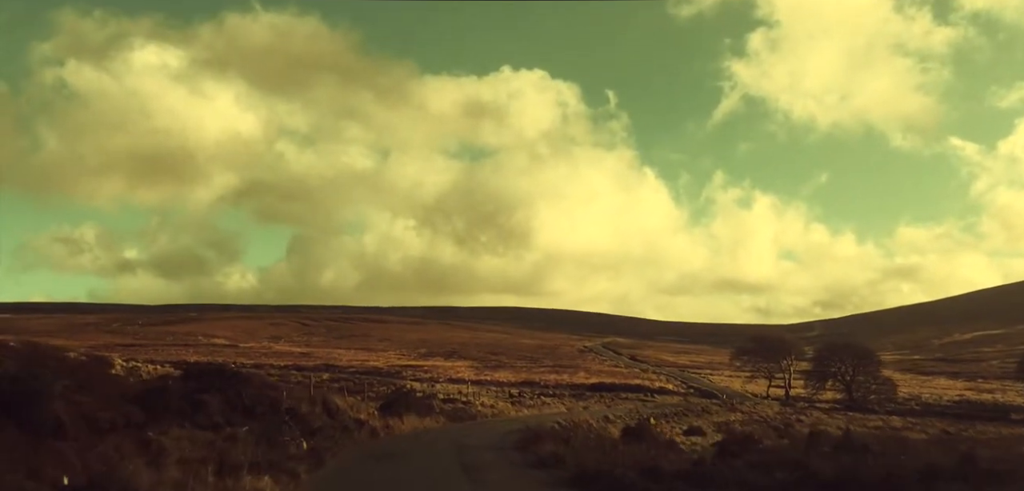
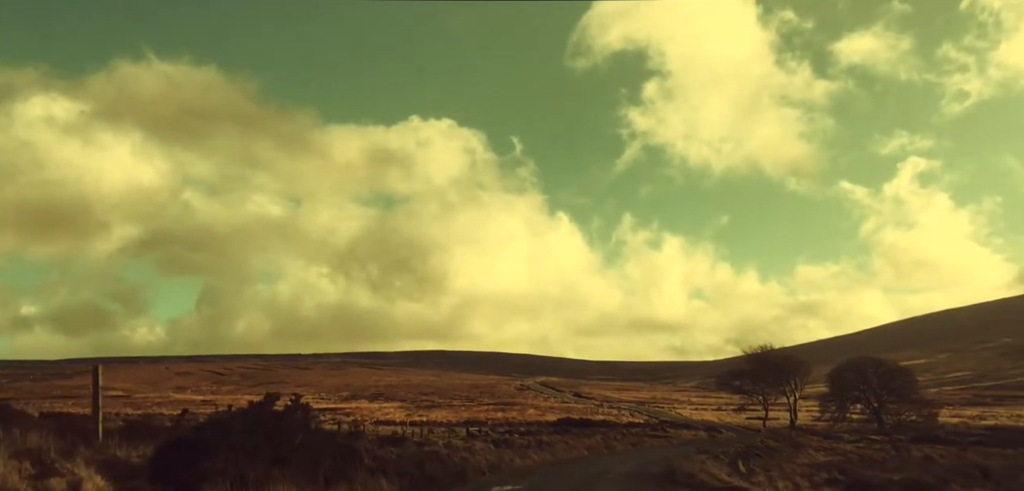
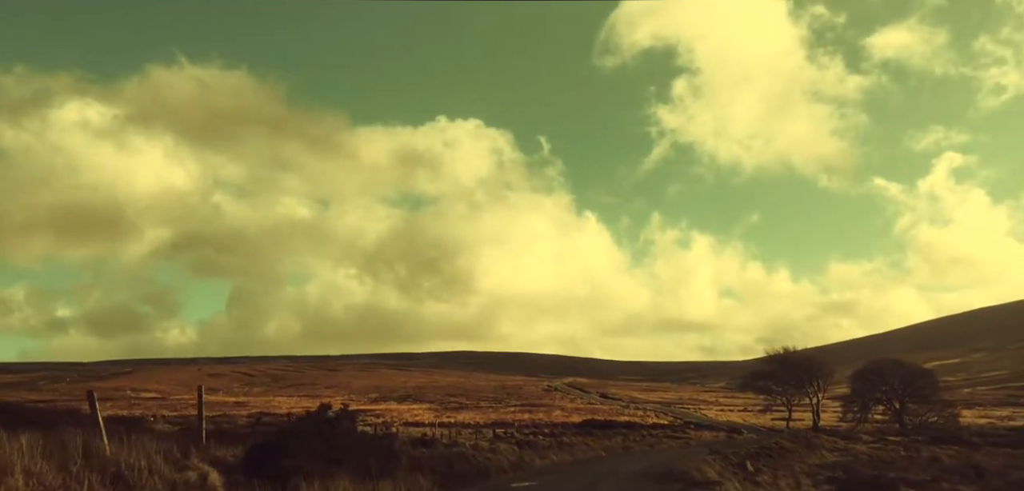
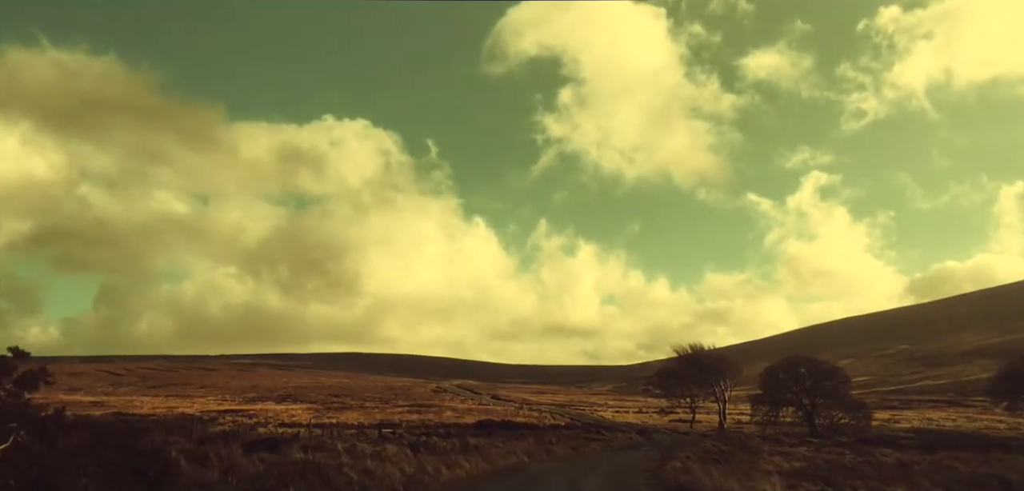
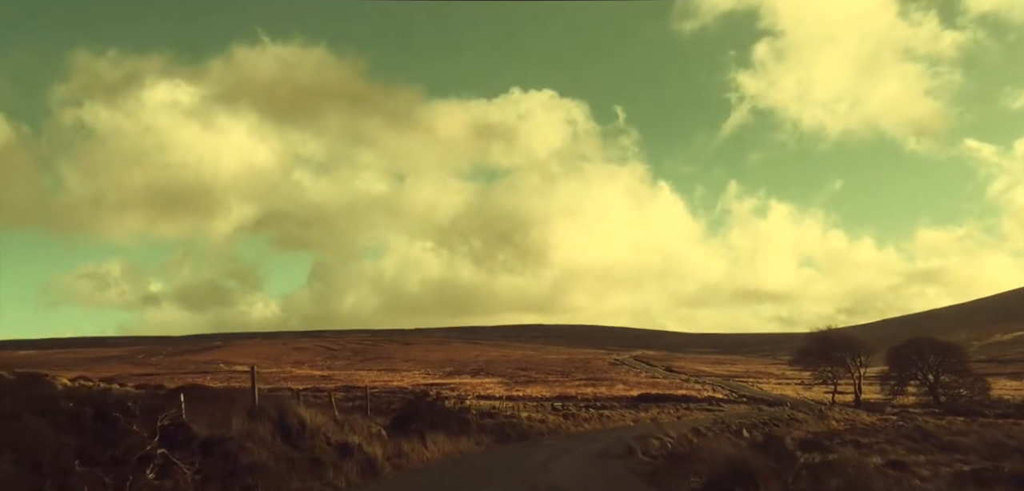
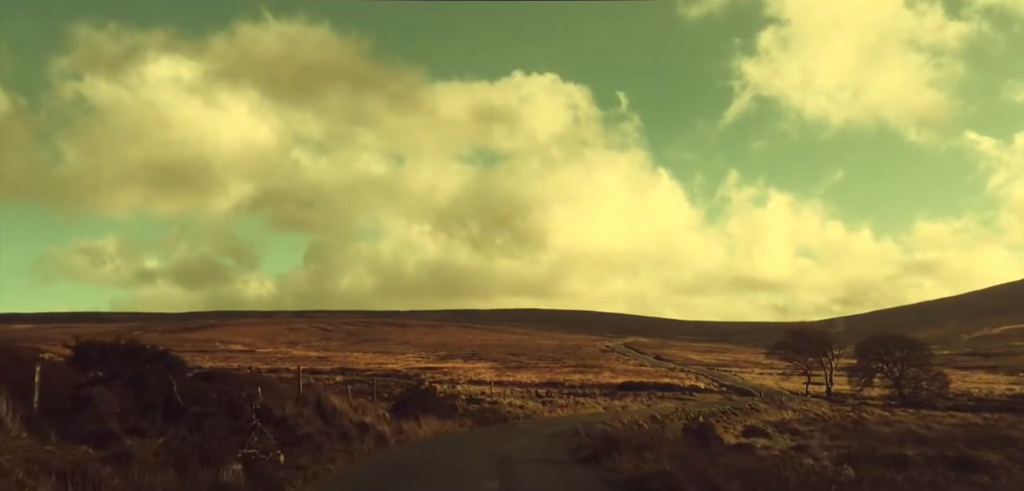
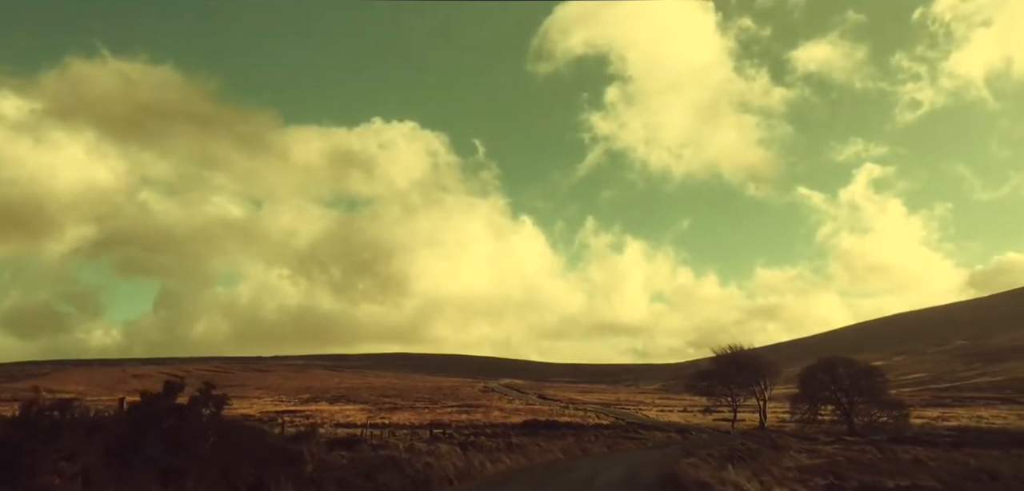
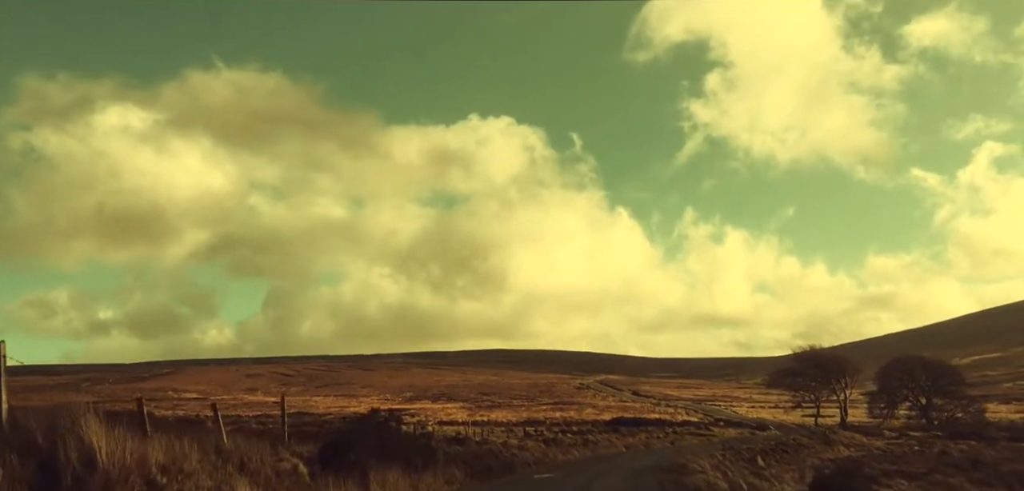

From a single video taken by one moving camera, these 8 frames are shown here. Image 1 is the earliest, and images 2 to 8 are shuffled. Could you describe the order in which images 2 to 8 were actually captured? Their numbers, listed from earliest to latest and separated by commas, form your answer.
6, 5, 8, 3, 2, 7, 4
